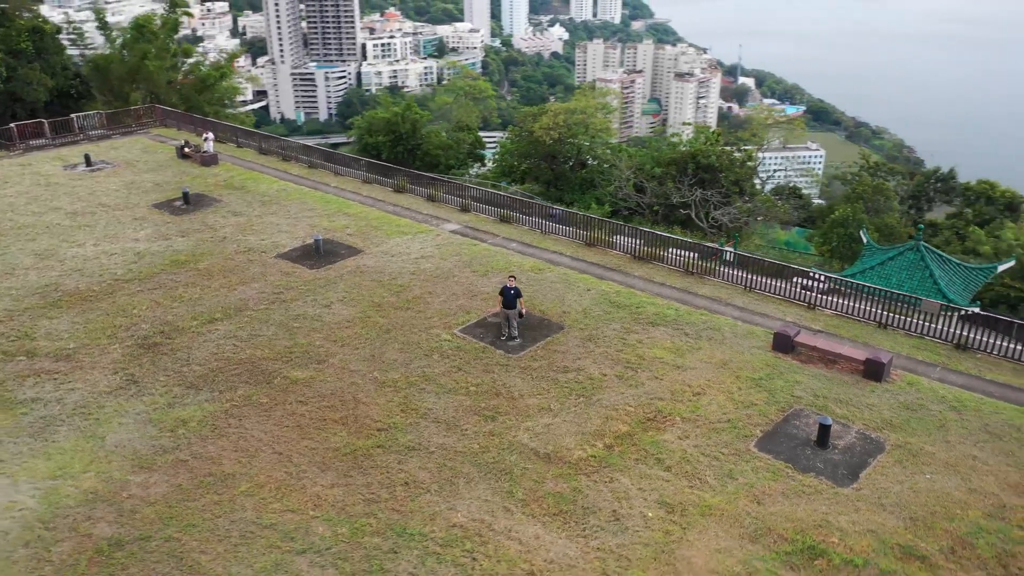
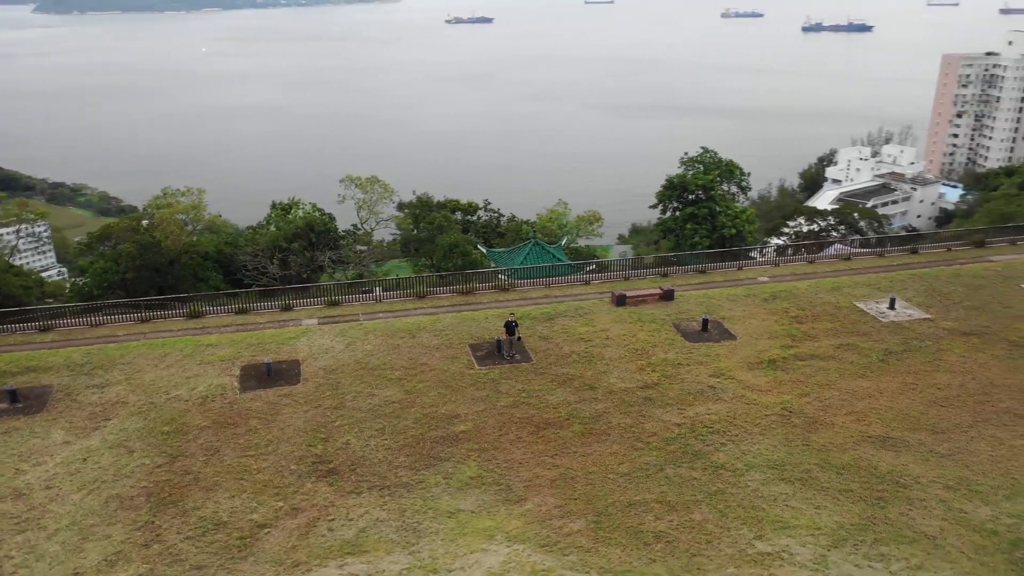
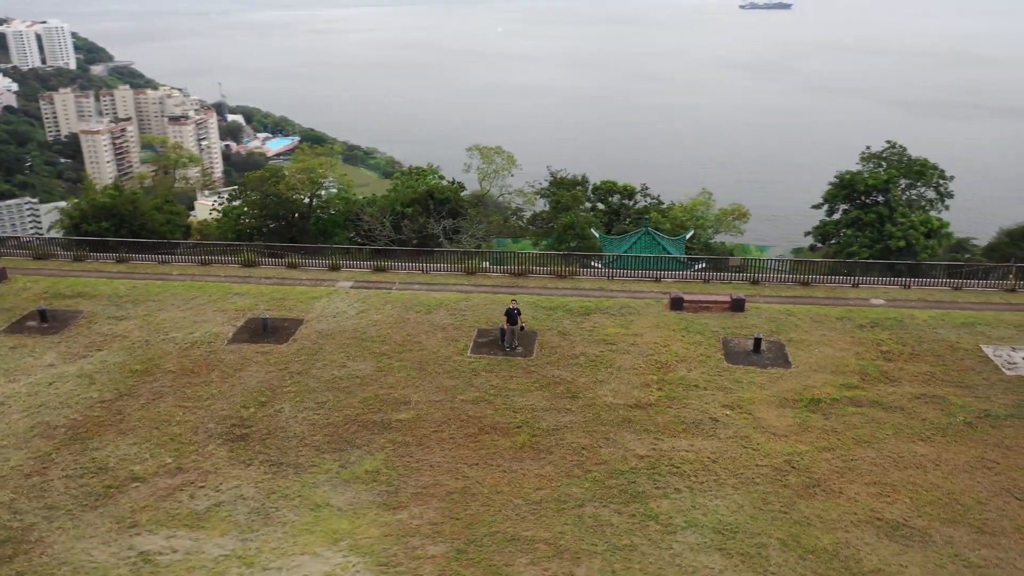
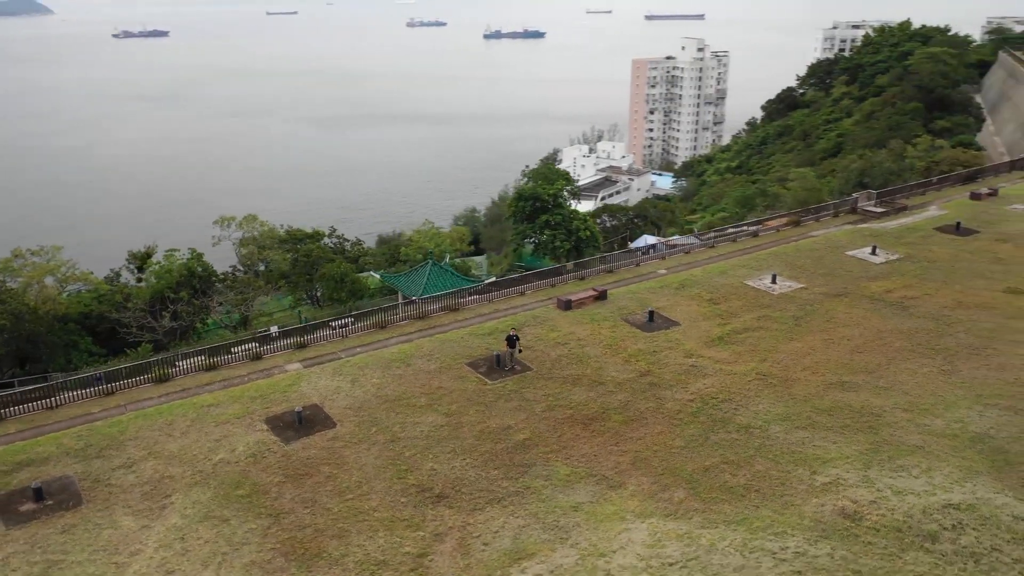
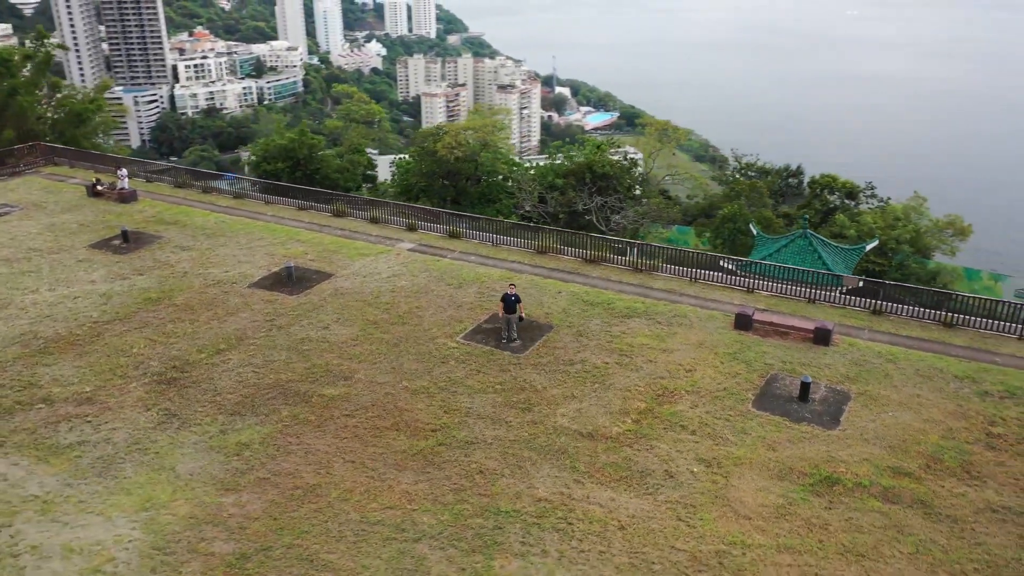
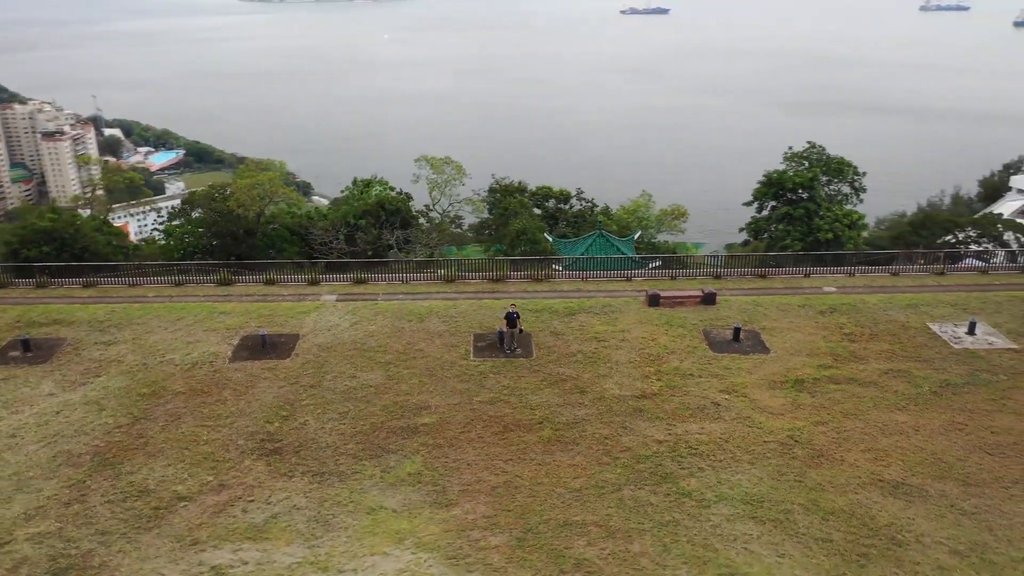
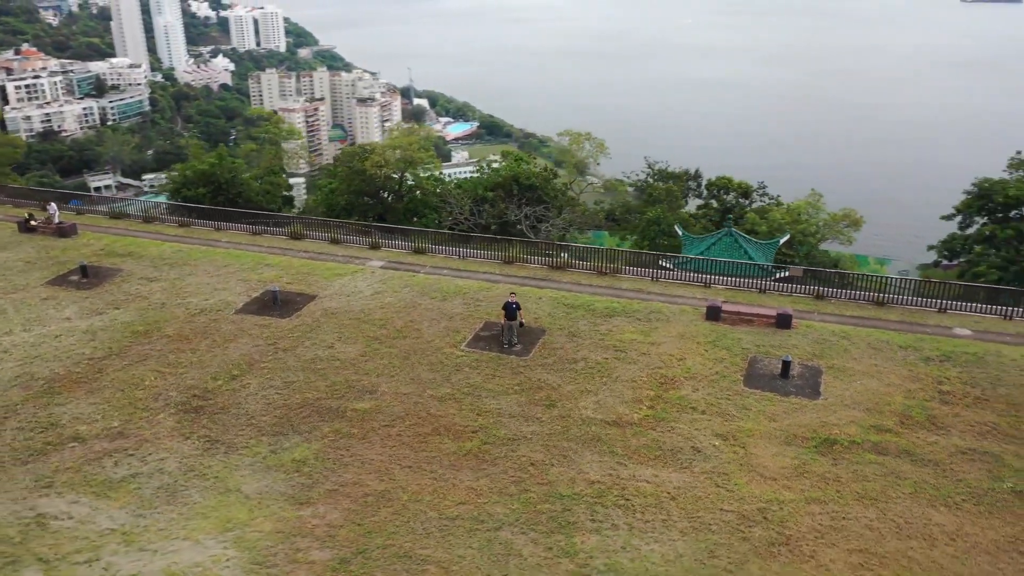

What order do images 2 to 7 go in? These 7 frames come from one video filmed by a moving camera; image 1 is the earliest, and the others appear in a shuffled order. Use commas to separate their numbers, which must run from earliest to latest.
5, 7, 3, 6, 2, 4
